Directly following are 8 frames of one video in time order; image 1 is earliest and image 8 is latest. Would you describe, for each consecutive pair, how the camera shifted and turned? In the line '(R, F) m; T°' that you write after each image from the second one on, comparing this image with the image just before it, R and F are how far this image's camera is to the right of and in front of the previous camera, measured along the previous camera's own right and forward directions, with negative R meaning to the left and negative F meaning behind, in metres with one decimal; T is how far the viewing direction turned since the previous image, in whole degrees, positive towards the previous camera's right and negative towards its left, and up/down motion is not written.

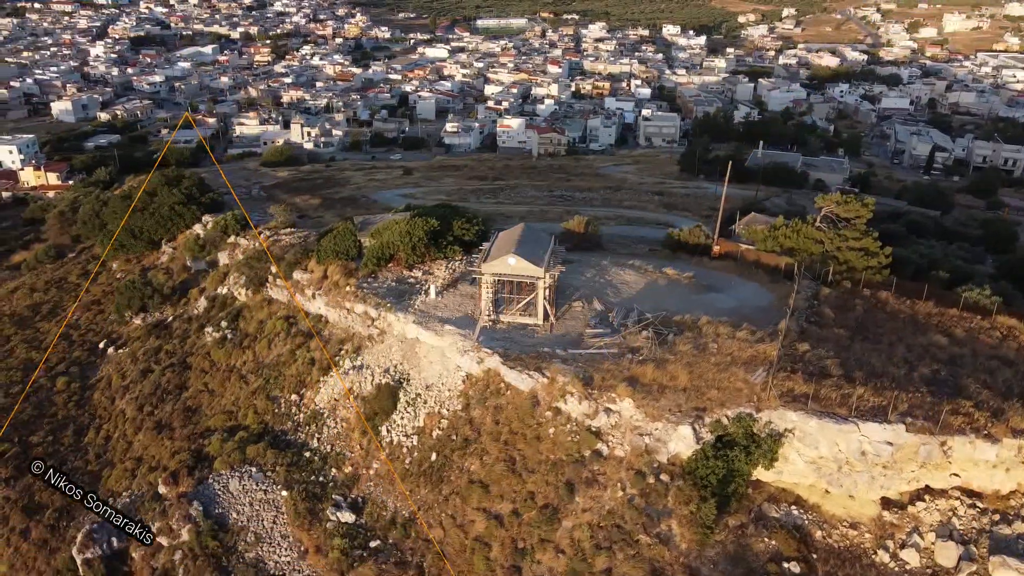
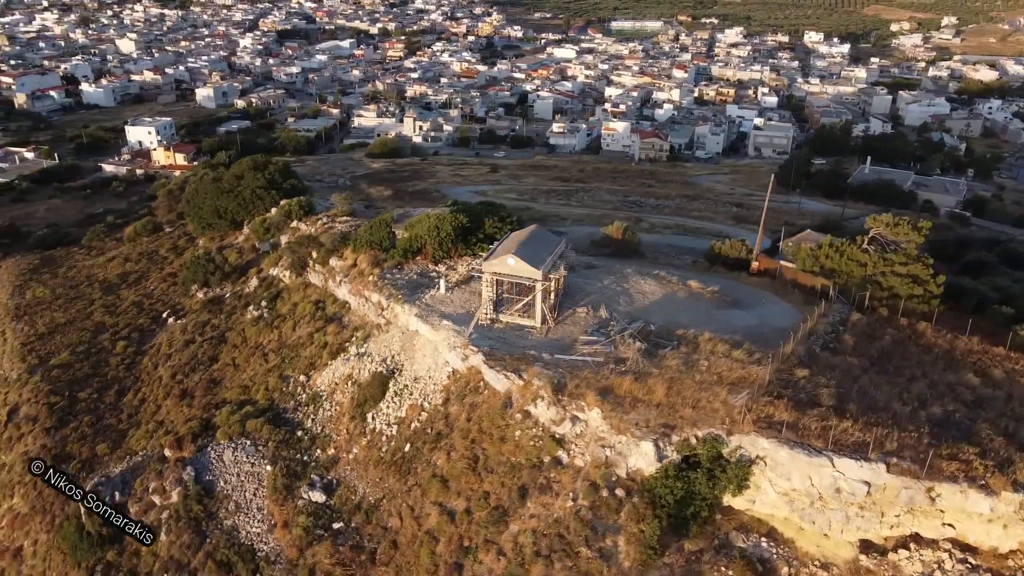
(+2.8, +0.2) m; -8°
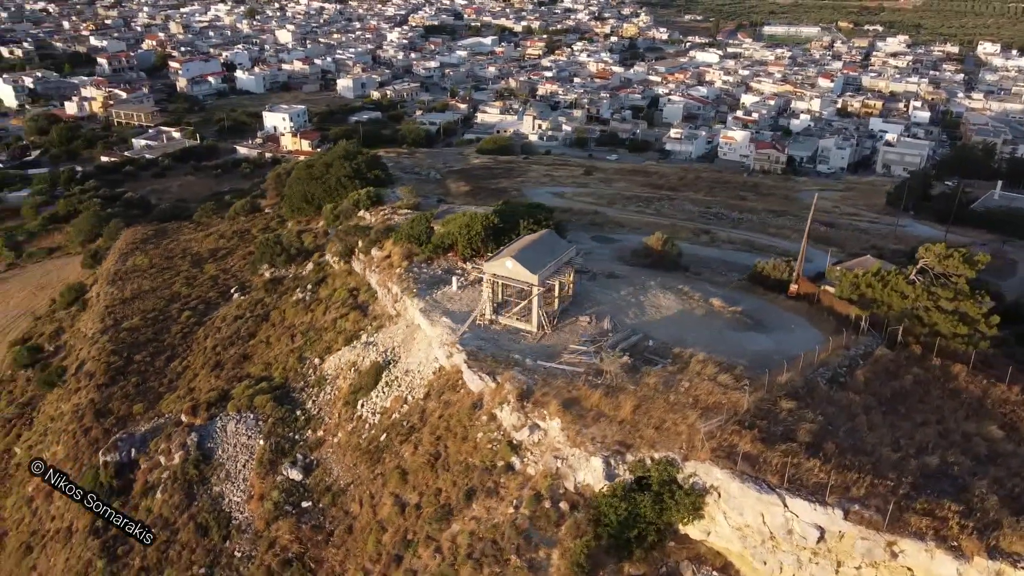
(+3.1, +0.2) m; -9°
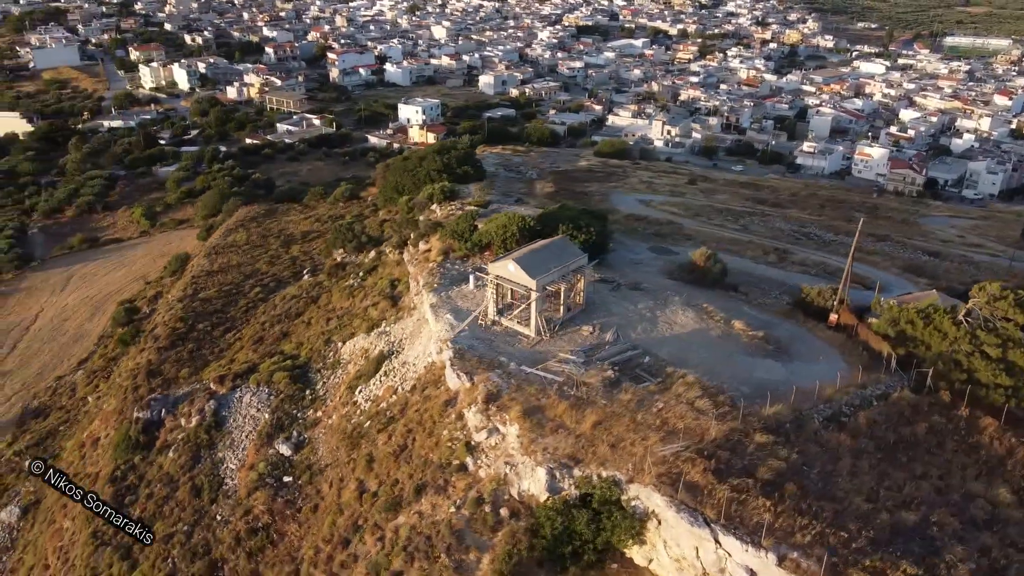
(+3.2, +0.3) m; -10°
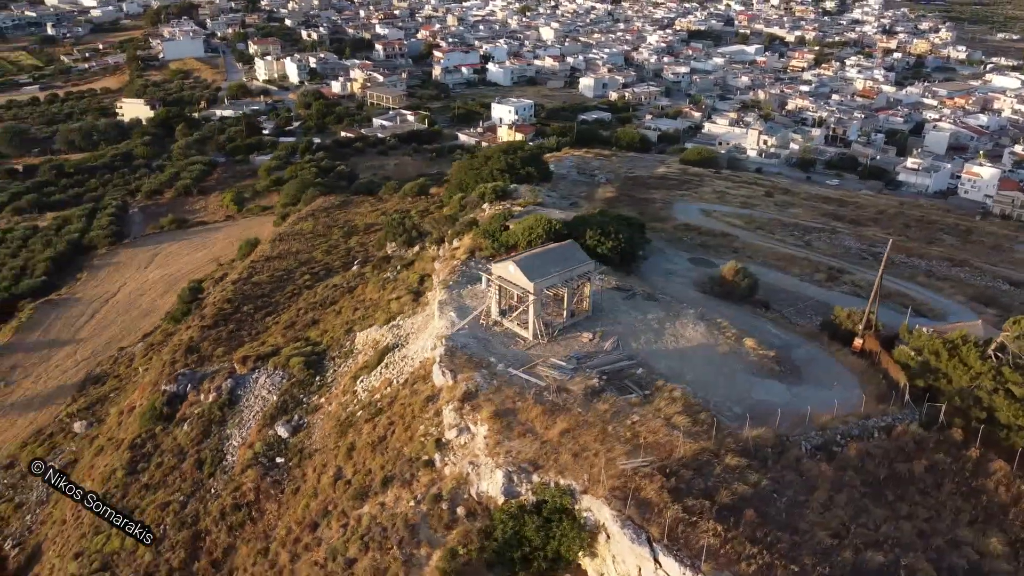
(+2.3, +0.1) m; -7°
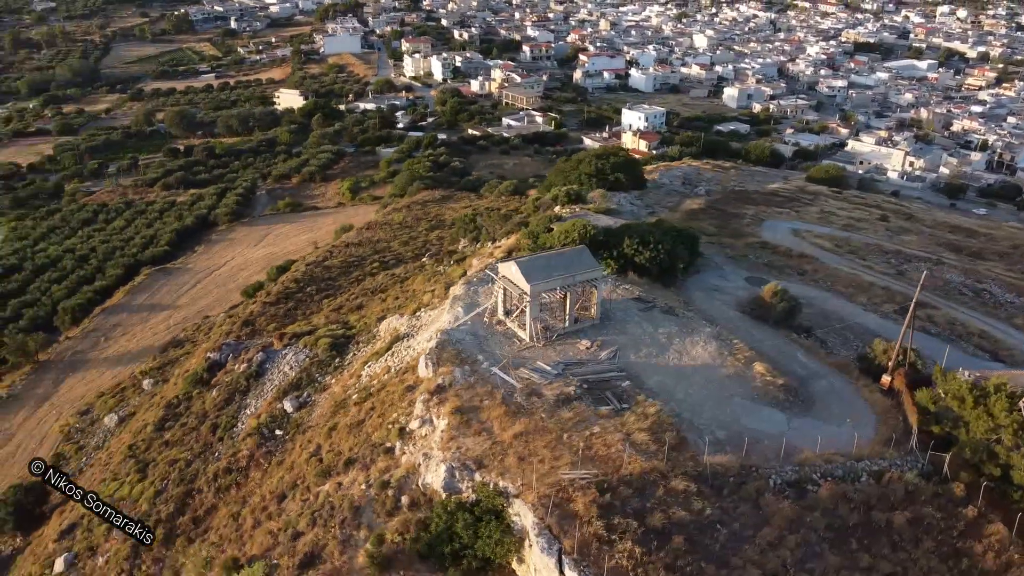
(+3.2, +0.3) m; -10°
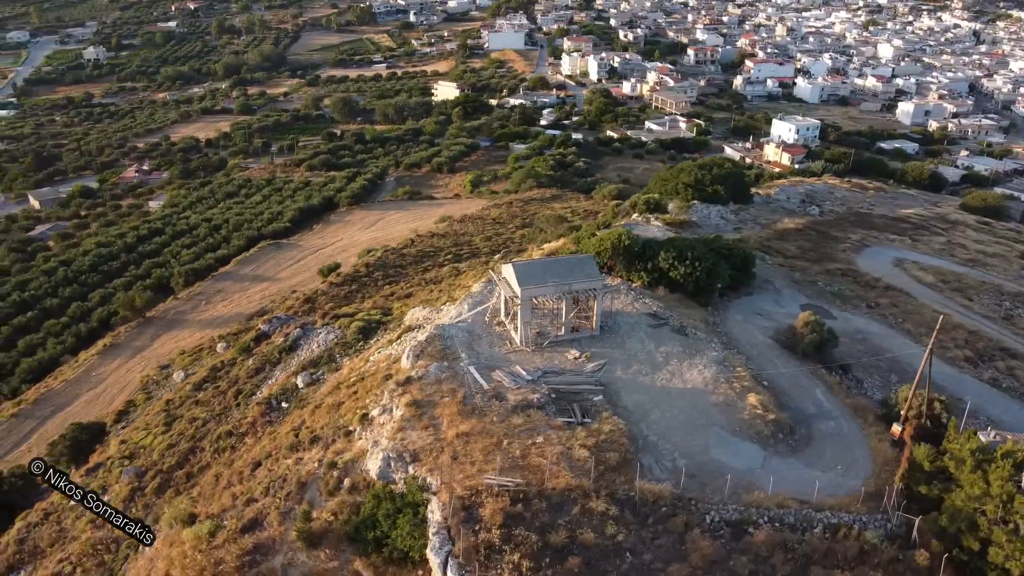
(+3.7, +0.3) m; -11°
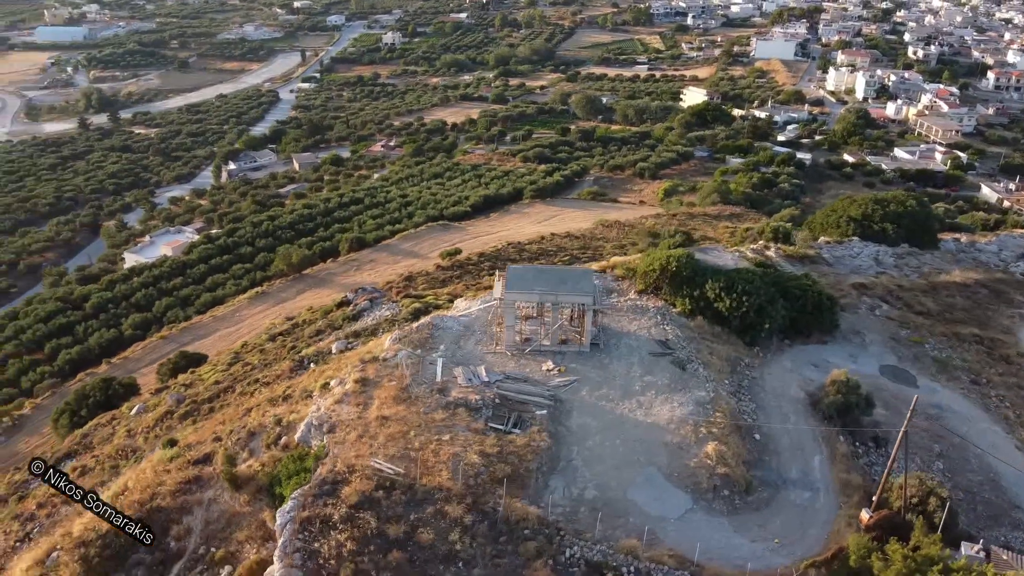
(+5.9, +0.8) m; -18°
